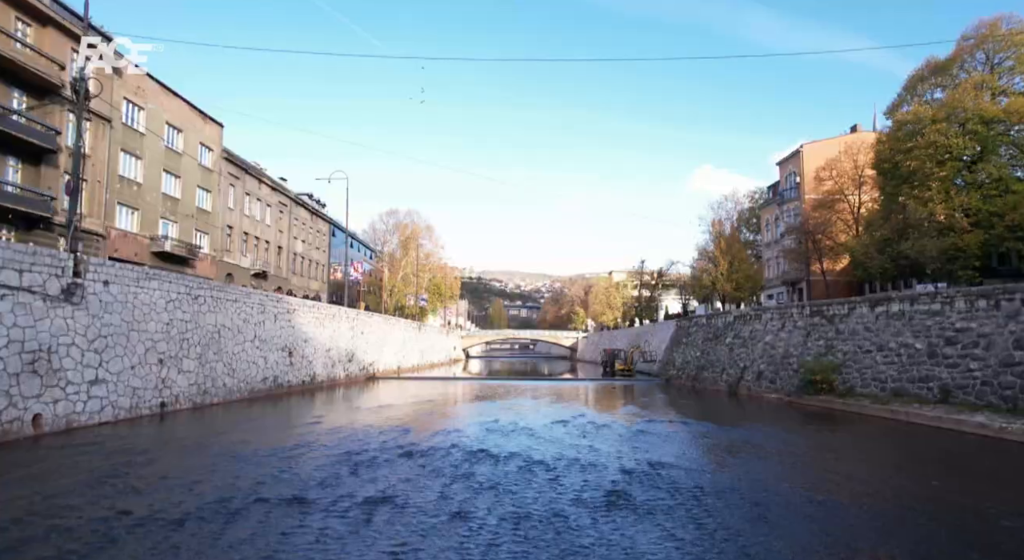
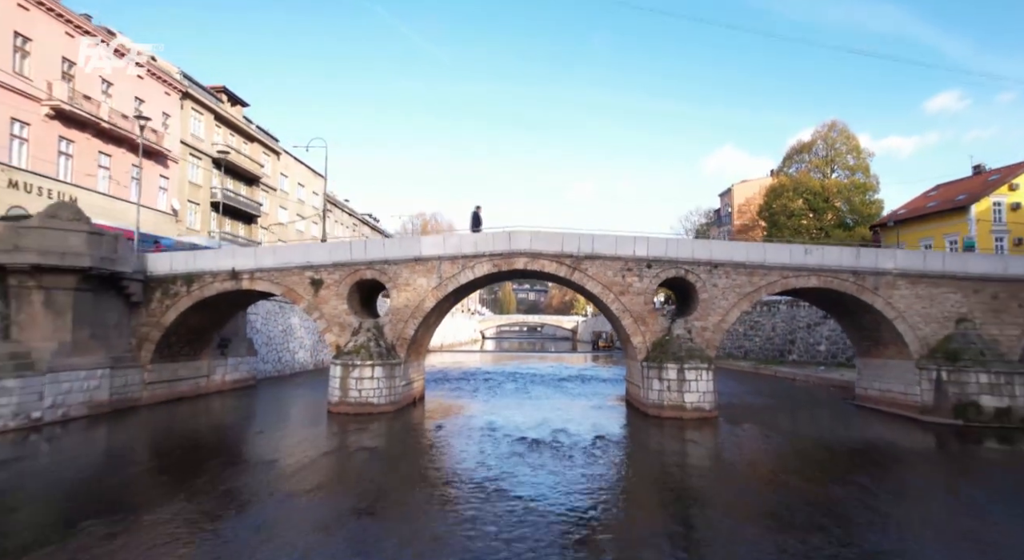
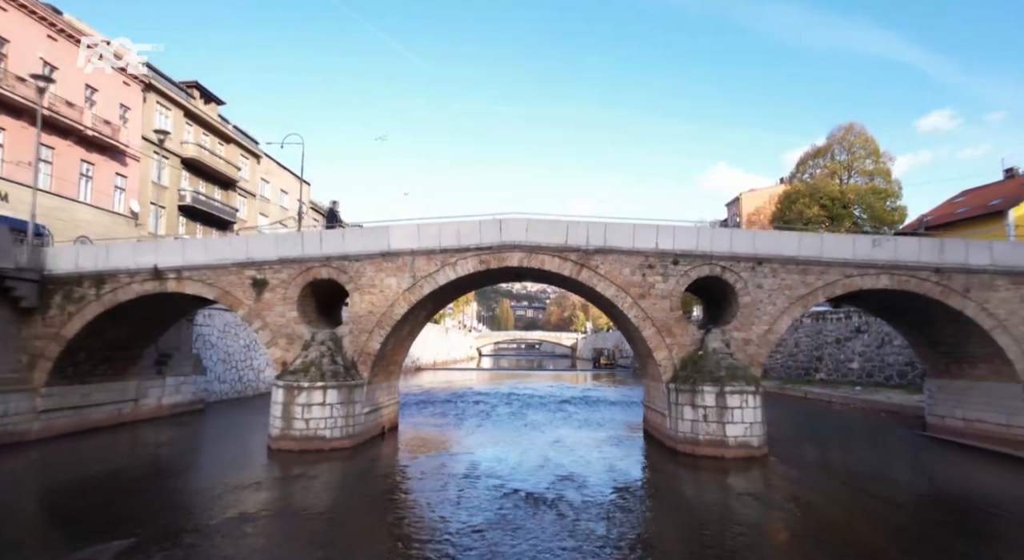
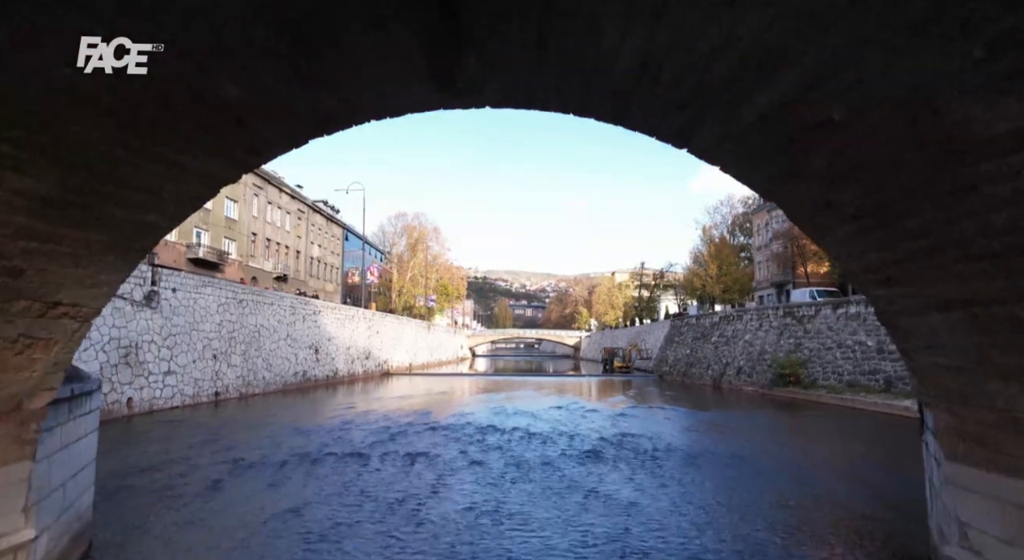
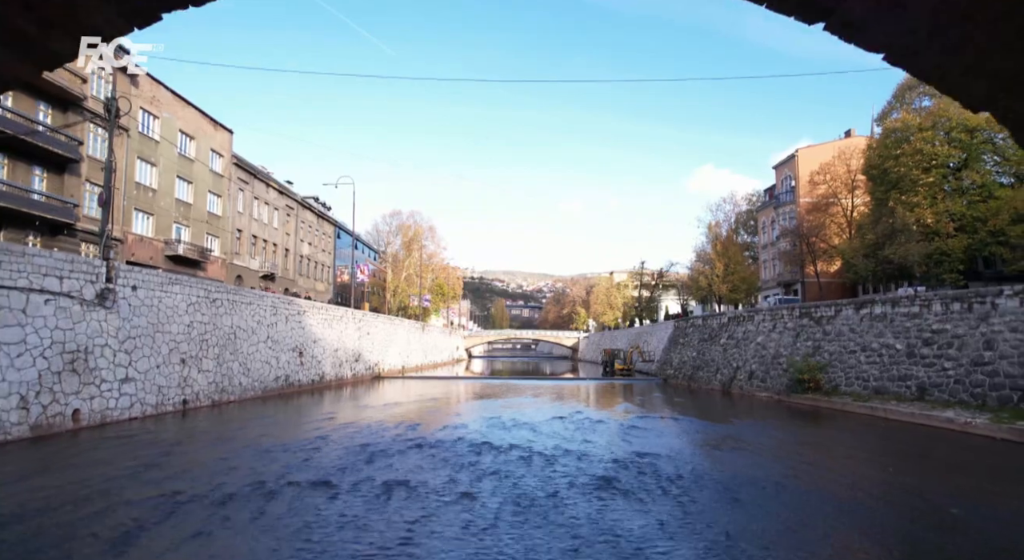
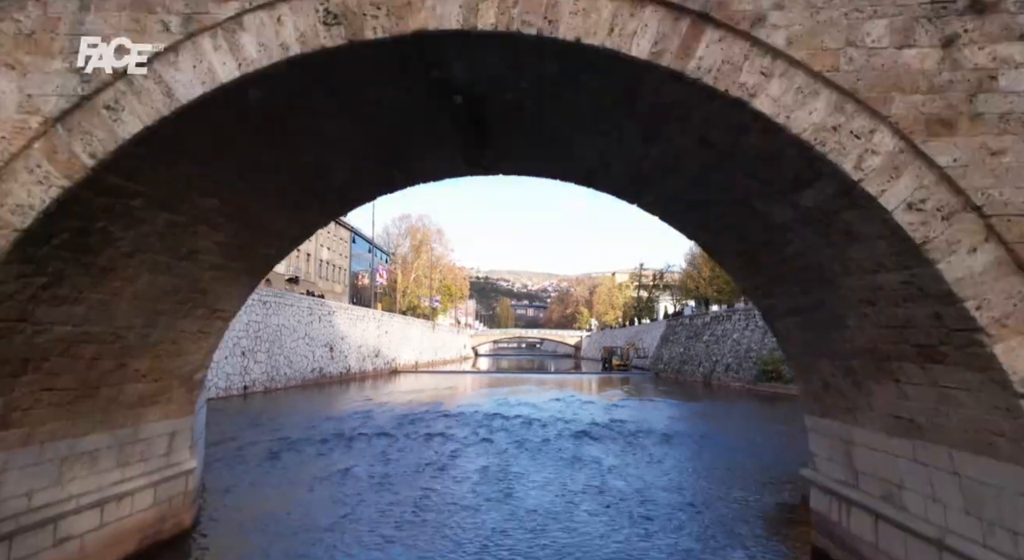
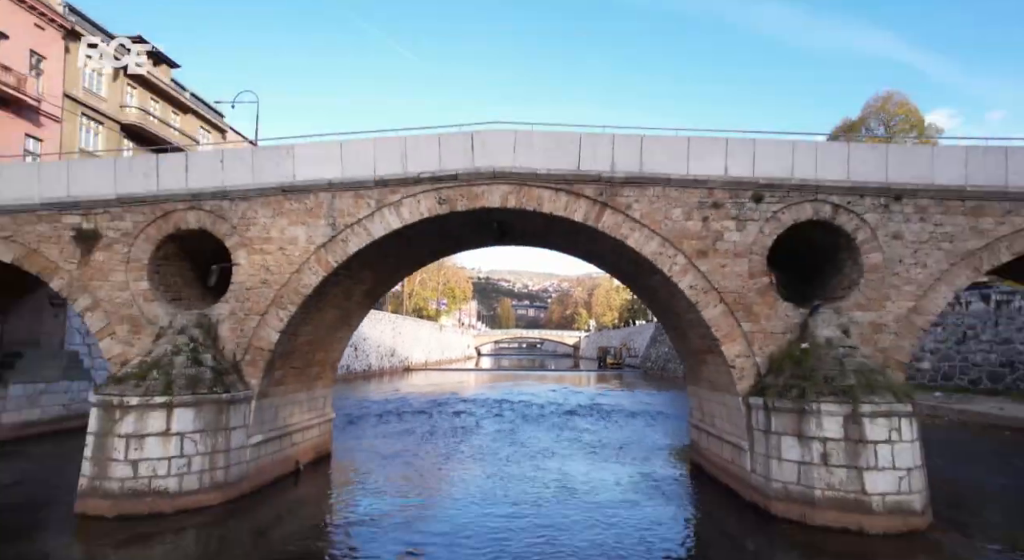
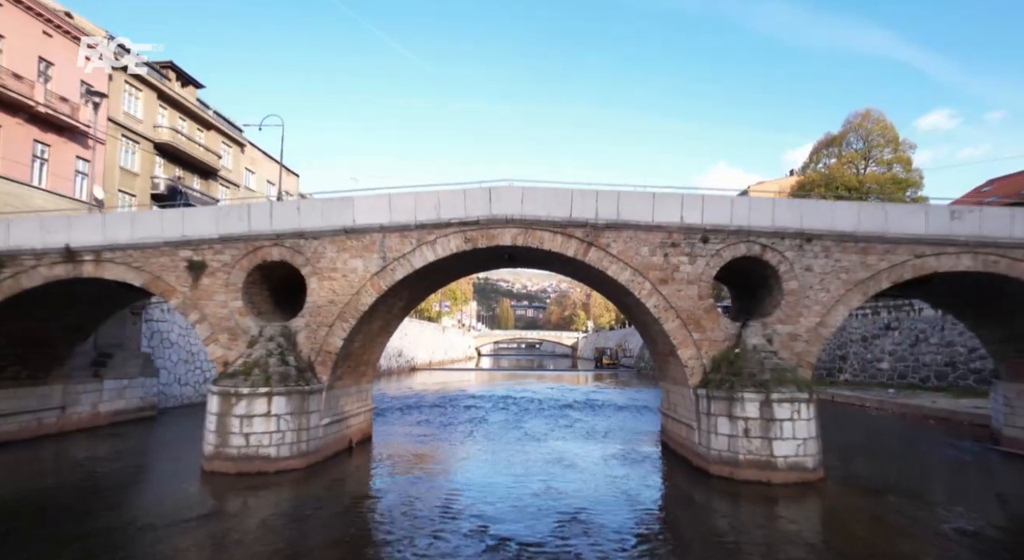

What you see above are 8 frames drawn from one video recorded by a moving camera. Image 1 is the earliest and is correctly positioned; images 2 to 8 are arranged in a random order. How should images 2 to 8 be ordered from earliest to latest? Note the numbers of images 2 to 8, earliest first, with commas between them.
5, 4, 6, 7, 8, 3, 2
